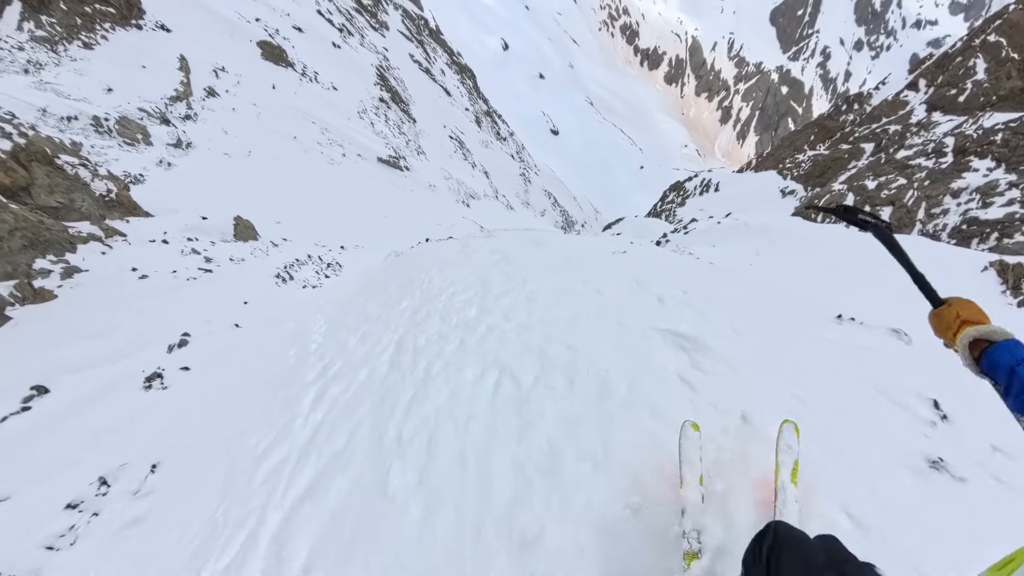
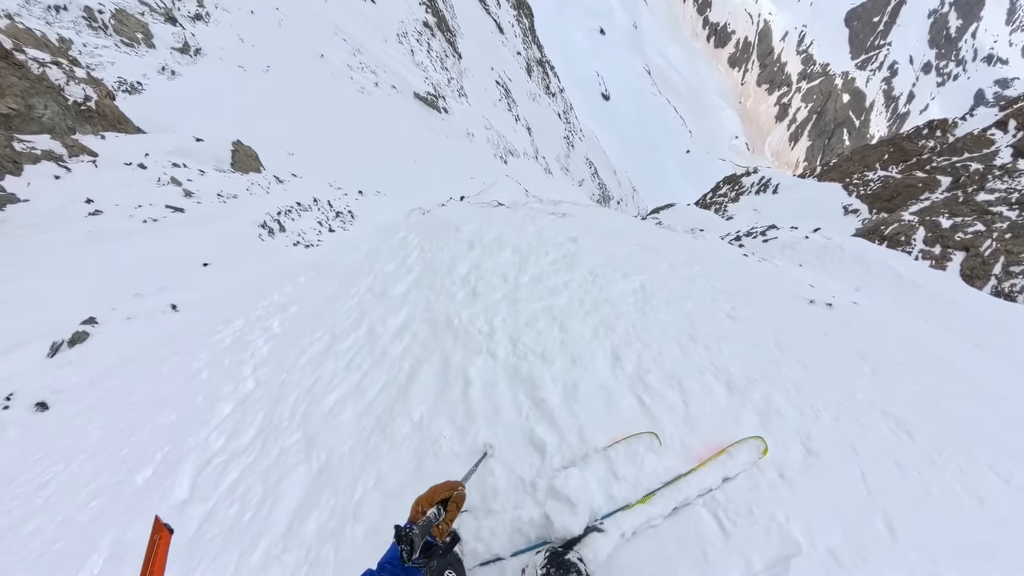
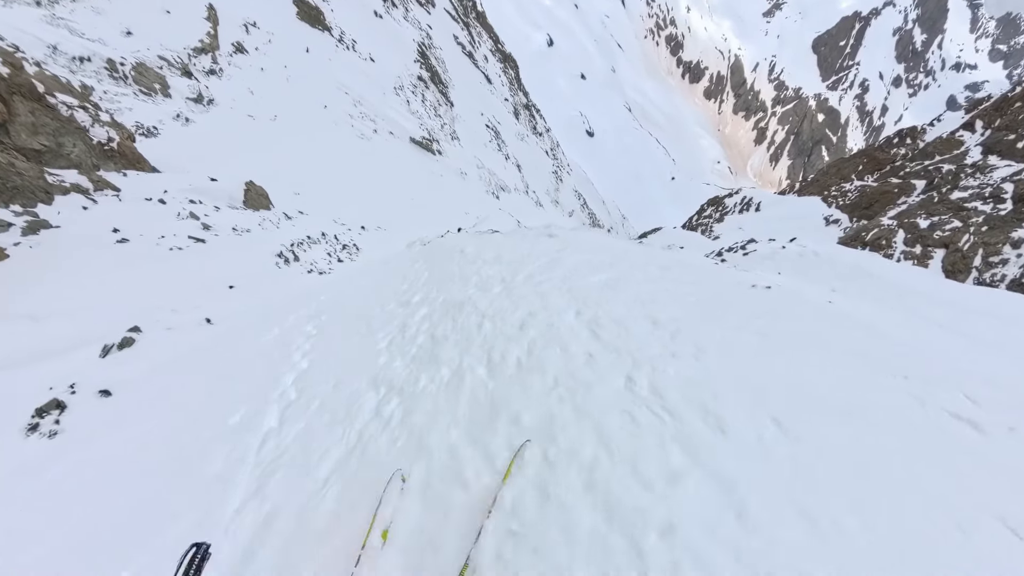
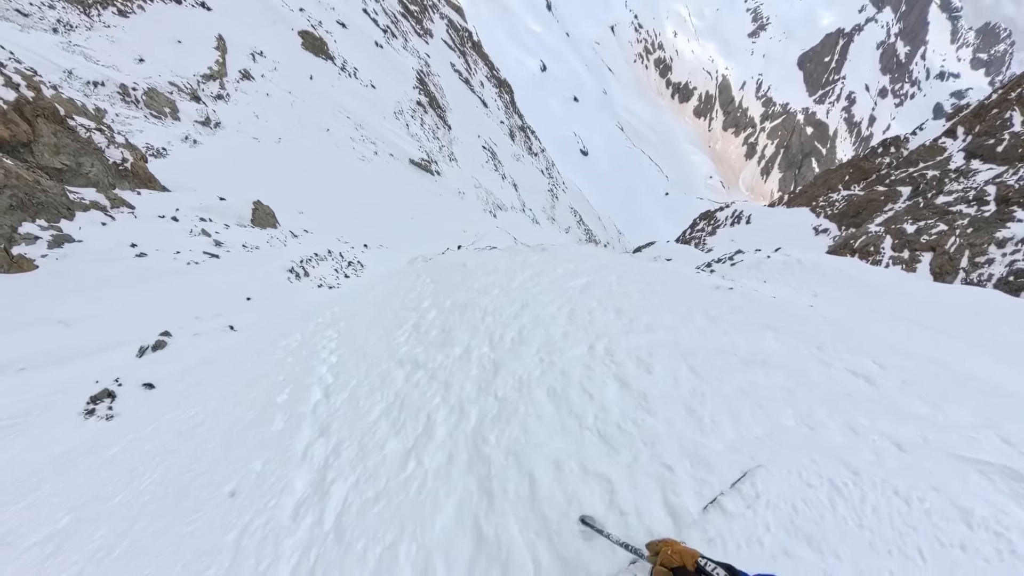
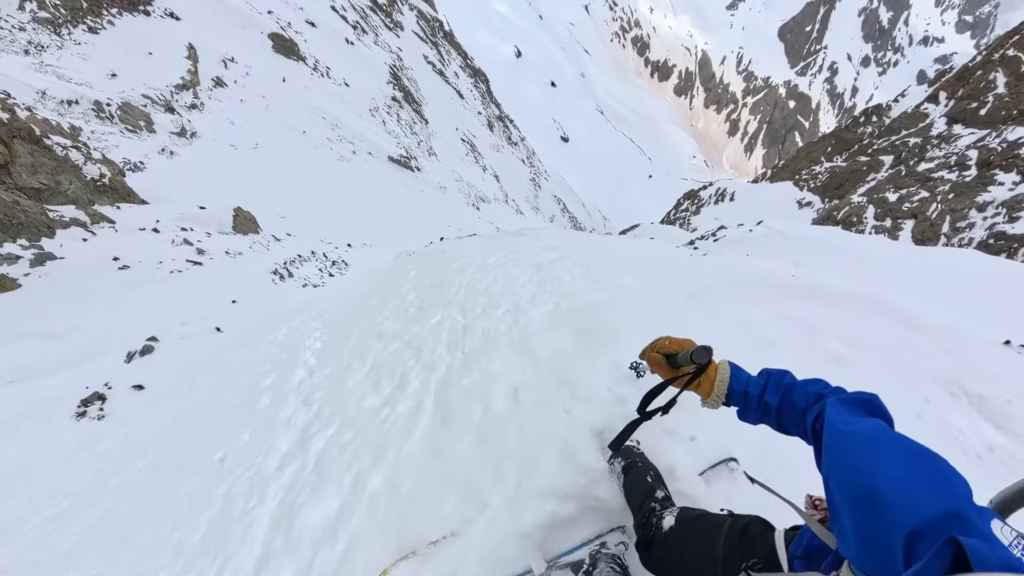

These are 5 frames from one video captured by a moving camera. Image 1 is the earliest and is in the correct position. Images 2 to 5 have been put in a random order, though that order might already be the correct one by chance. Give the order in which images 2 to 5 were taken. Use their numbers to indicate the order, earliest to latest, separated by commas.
5, 4, 3, 2
